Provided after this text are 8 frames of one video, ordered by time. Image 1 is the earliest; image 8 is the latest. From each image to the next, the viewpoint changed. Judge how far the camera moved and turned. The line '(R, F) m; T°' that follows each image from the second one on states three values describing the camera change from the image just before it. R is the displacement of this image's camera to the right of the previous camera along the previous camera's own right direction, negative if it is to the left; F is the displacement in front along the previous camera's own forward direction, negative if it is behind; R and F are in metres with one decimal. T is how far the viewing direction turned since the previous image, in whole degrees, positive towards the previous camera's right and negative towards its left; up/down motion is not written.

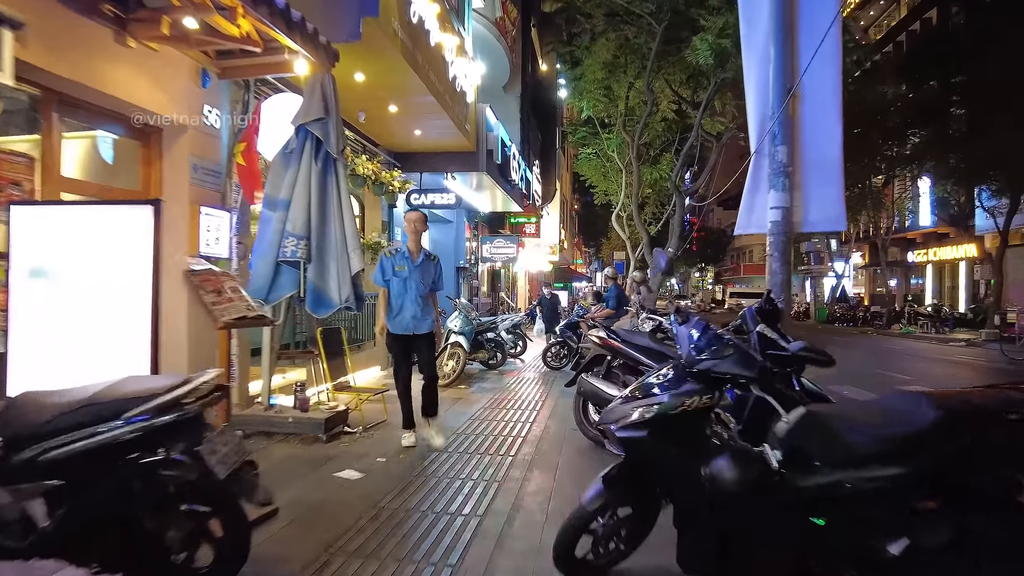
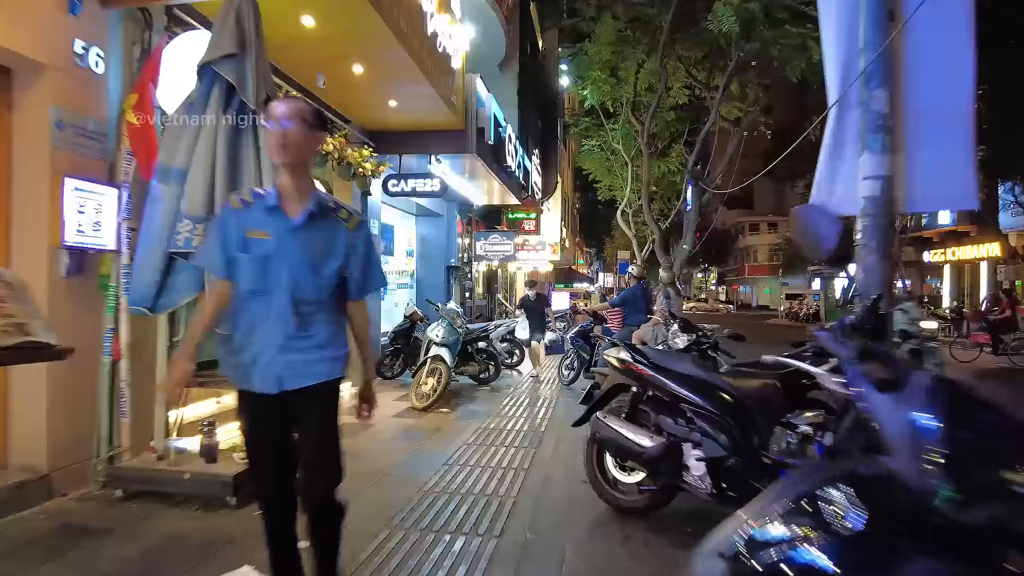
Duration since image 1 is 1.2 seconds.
(+0.1, +1.6) m; 0°
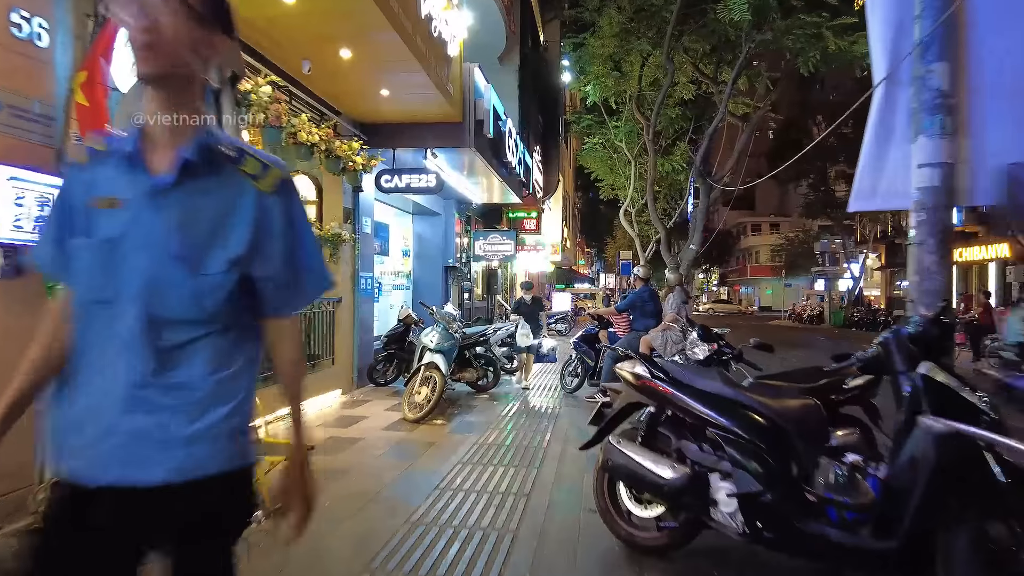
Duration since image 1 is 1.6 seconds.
(0.0, +0.5) m; 0°
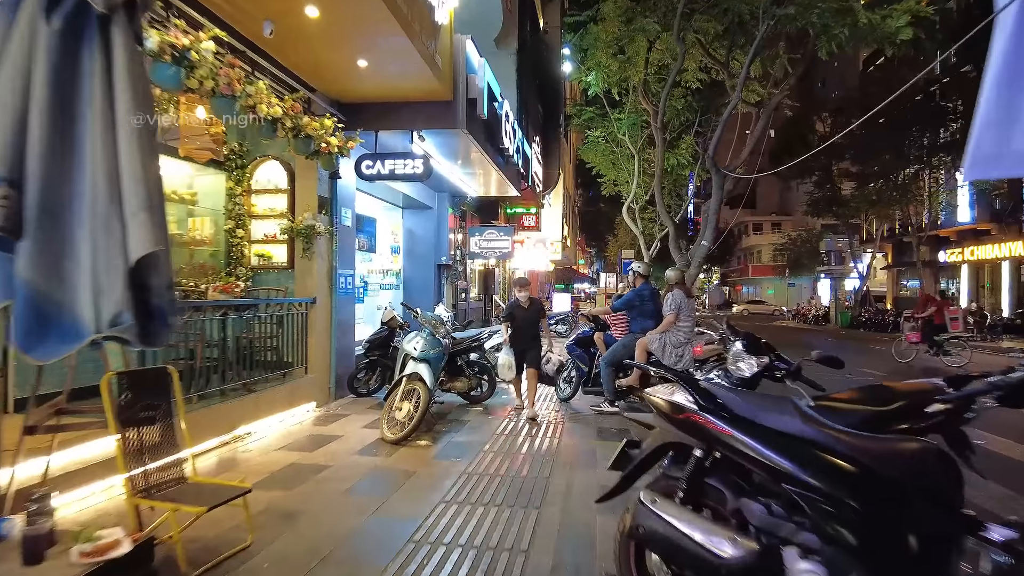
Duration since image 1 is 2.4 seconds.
(0.0, +1.0) m; 0°
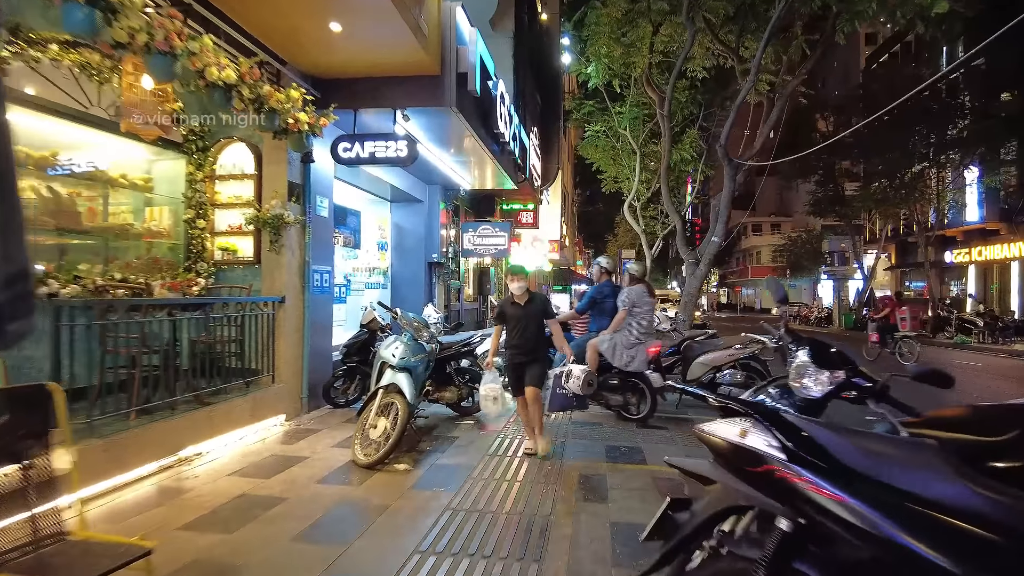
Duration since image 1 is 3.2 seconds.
(0.0, +0.9) m; 0°
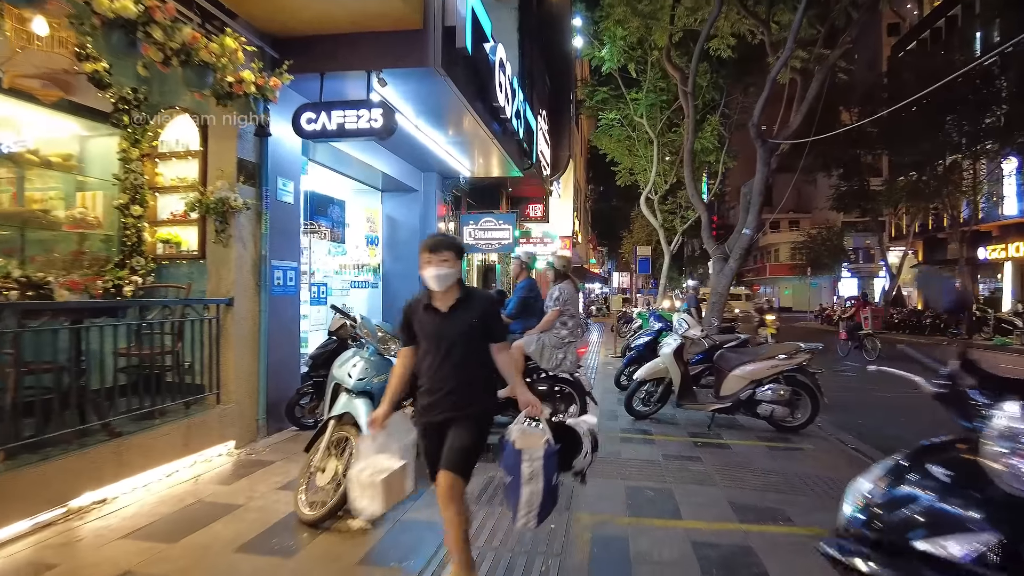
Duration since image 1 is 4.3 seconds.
(+0.1, +1.2) m; -1°
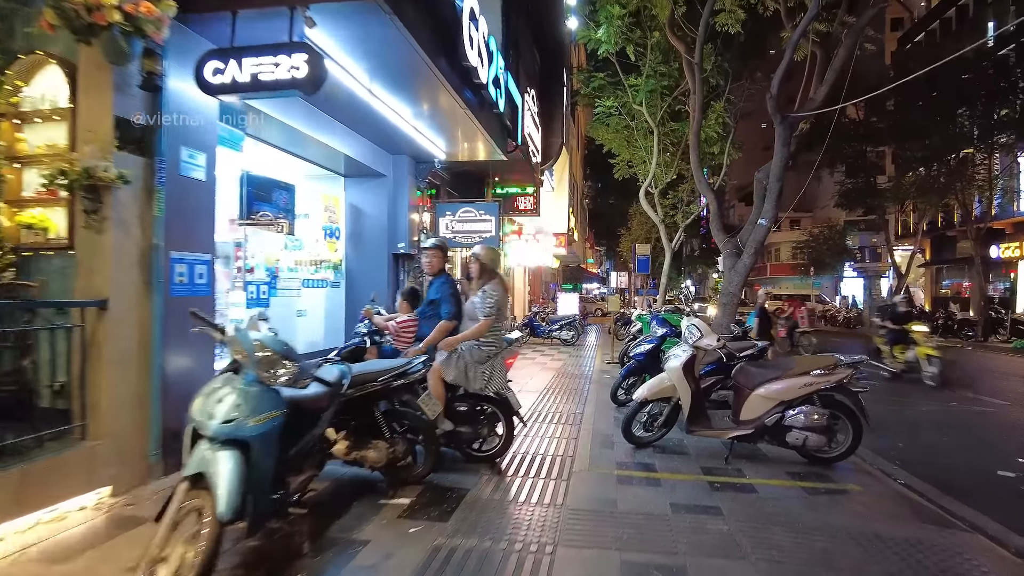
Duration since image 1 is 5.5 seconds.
(+0.2, +1.3) m; 0°
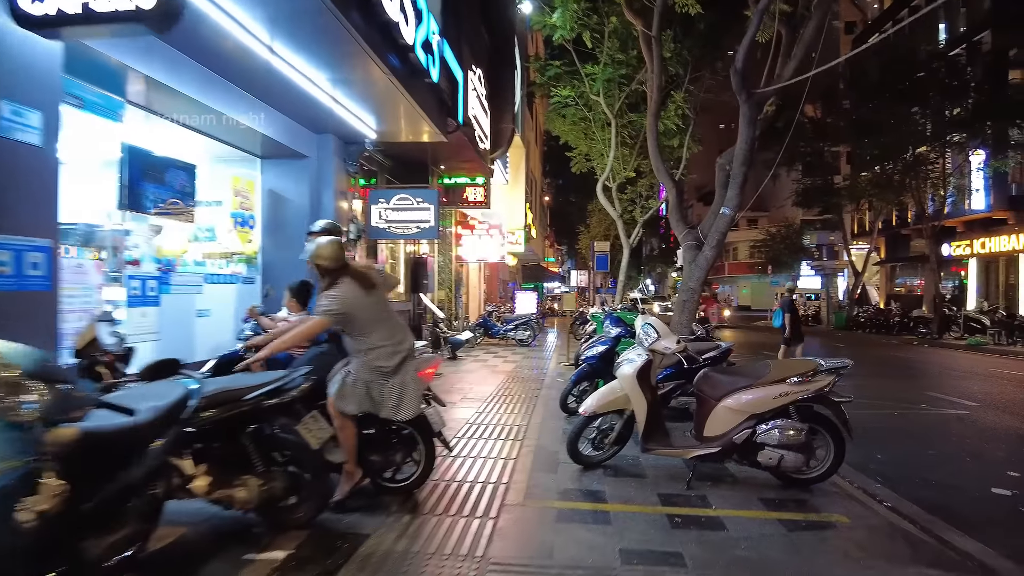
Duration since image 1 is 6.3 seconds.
(+0.3, +0.9) m; +3°
